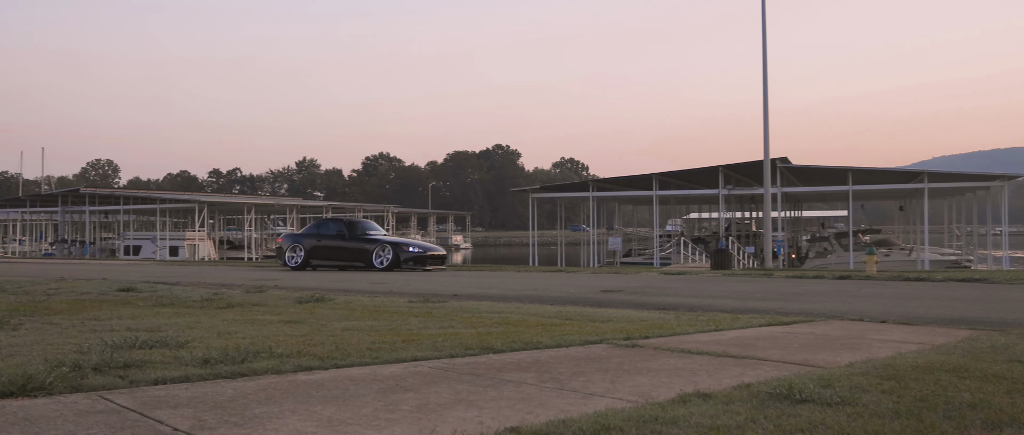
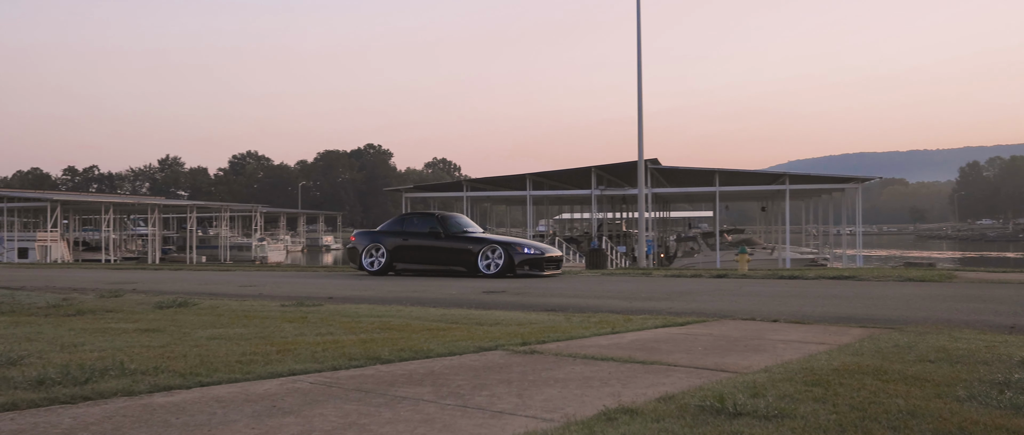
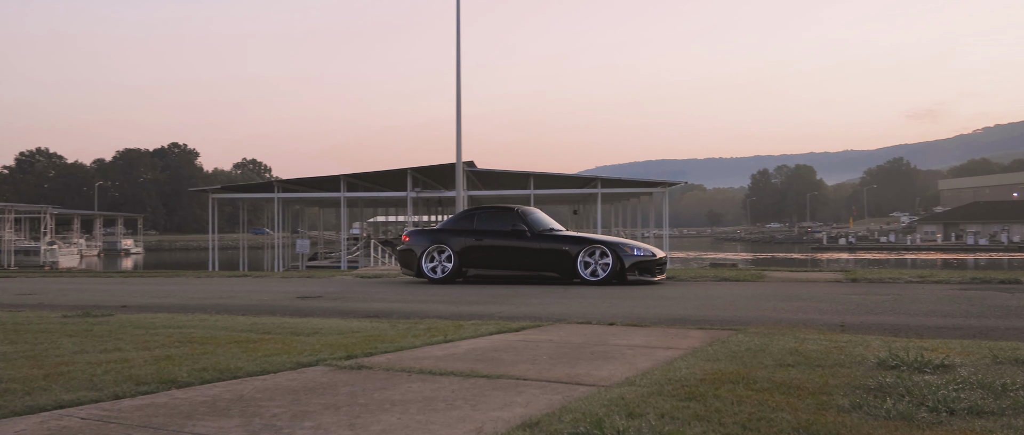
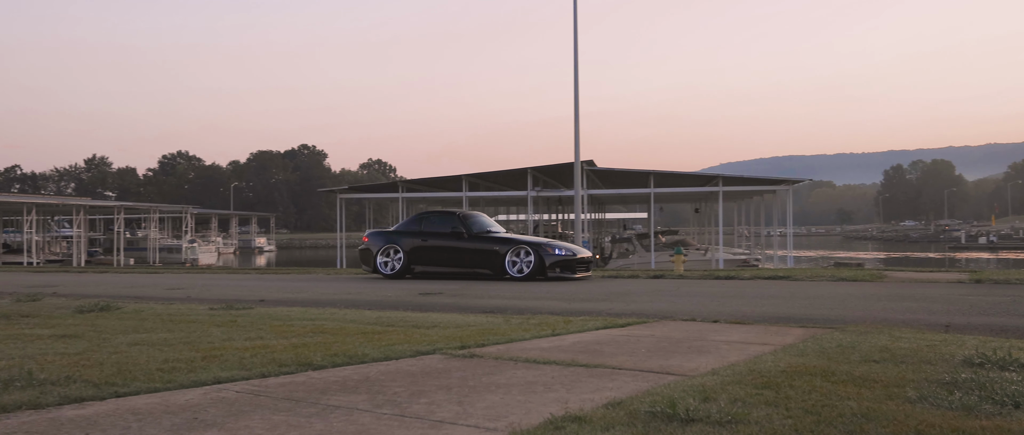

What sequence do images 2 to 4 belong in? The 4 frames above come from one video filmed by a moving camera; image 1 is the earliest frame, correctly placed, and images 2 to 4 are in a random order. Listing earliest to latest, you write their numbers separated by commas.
2, 4, 3
